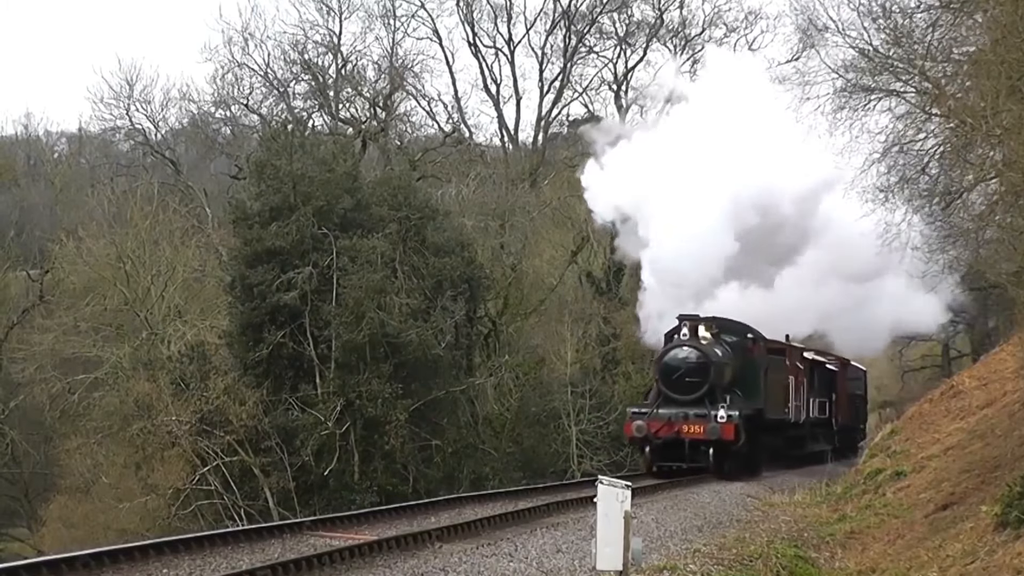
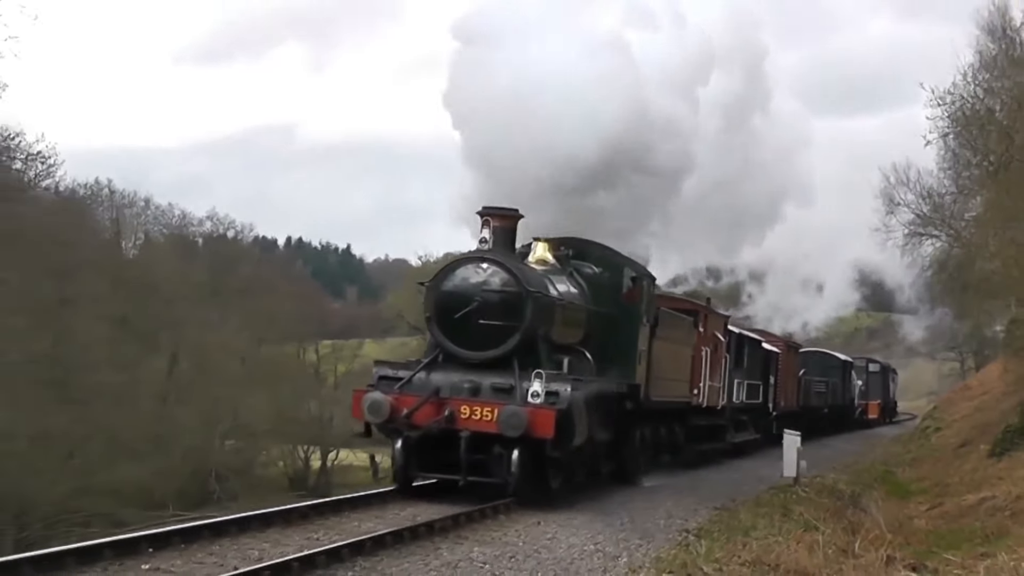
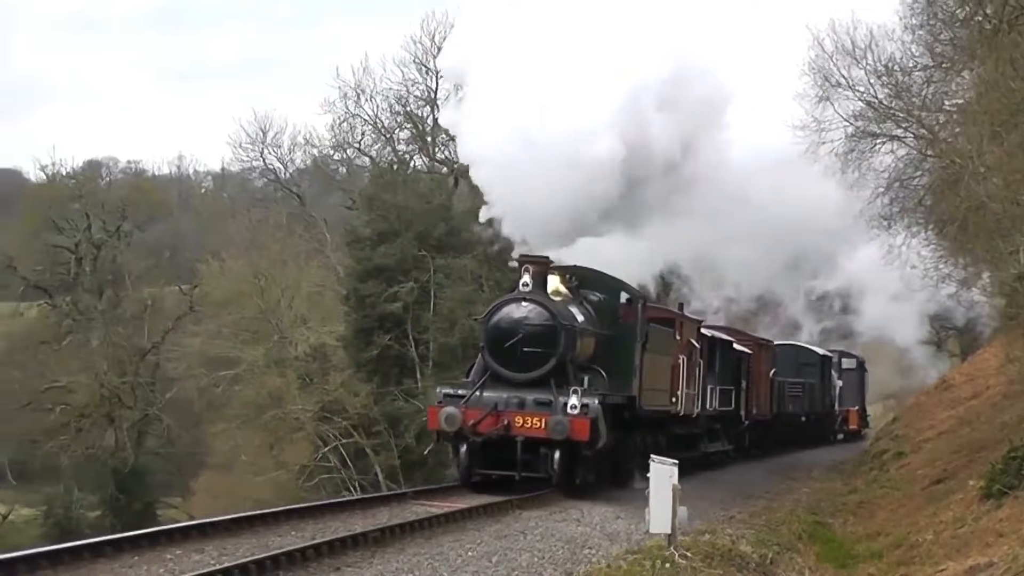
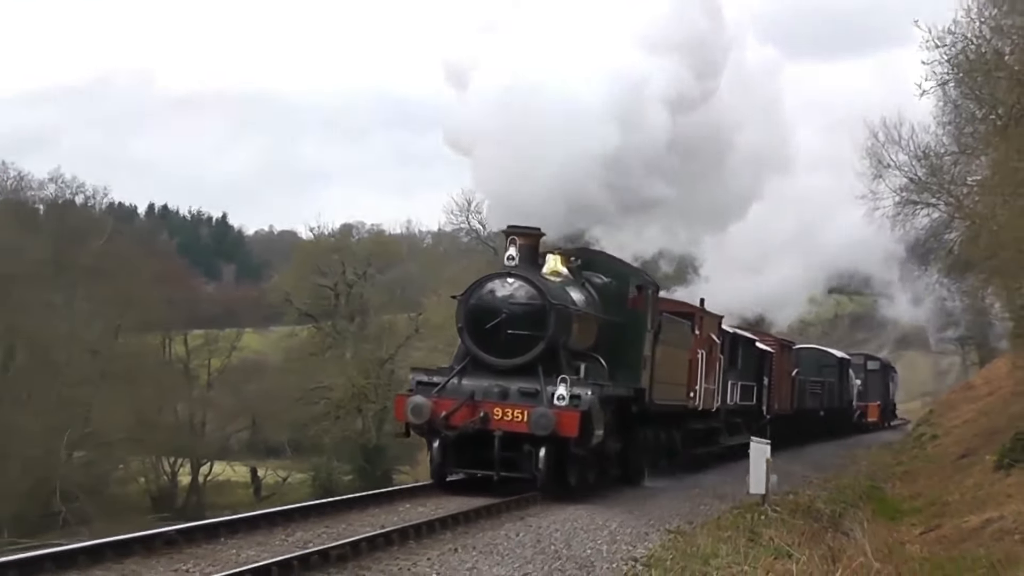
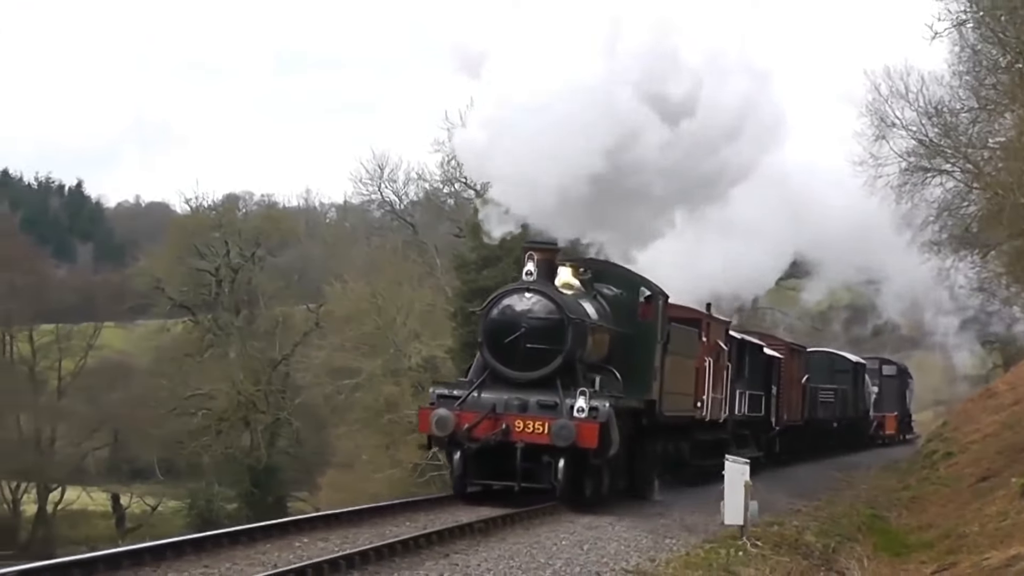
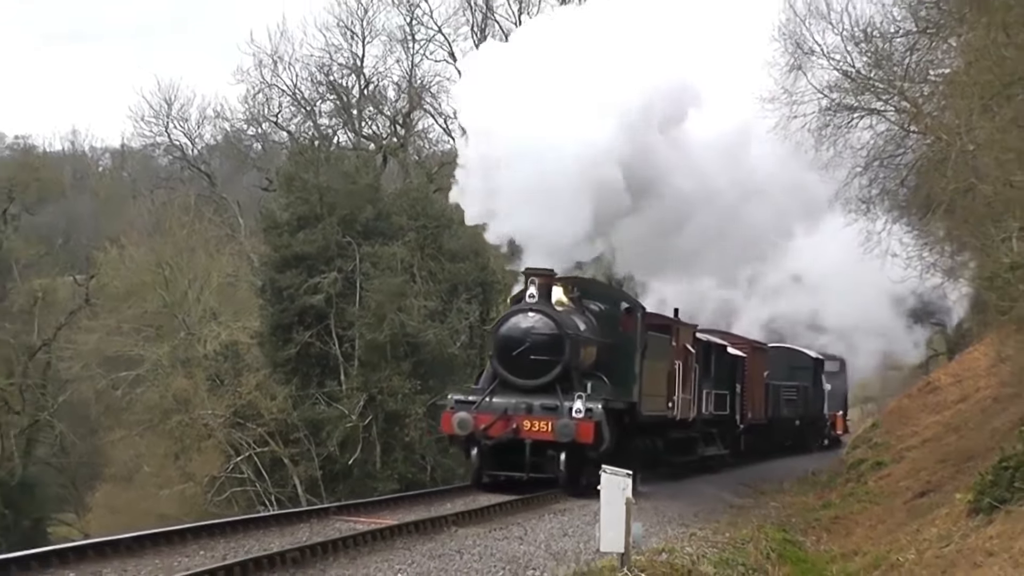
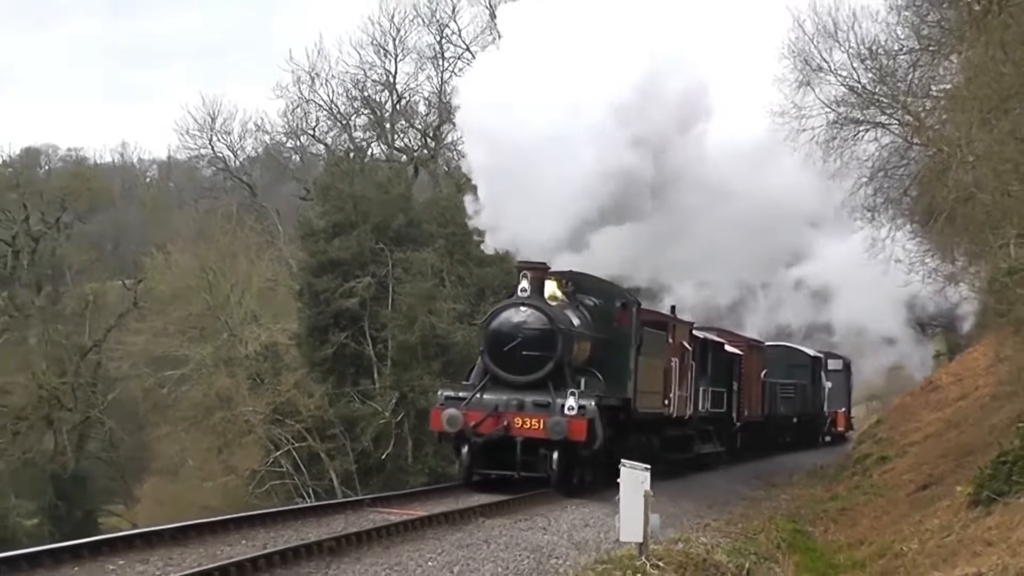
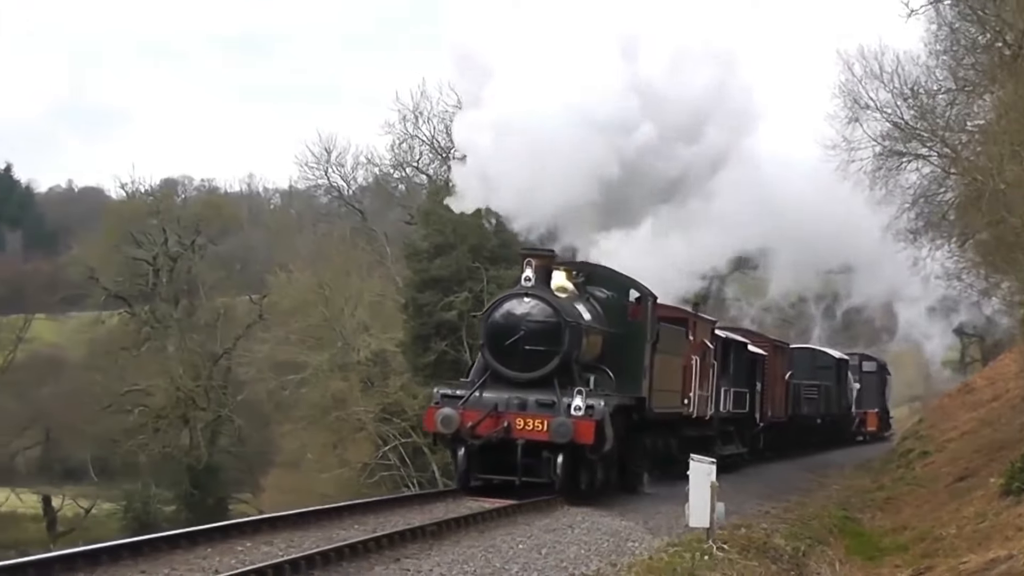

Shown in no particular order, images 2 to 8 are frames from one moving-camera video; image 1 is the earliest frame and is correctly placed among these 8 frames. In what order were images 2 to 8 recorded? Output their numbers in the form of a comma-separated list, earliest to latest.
6, 7, 3, 8, 5, 4, 2
